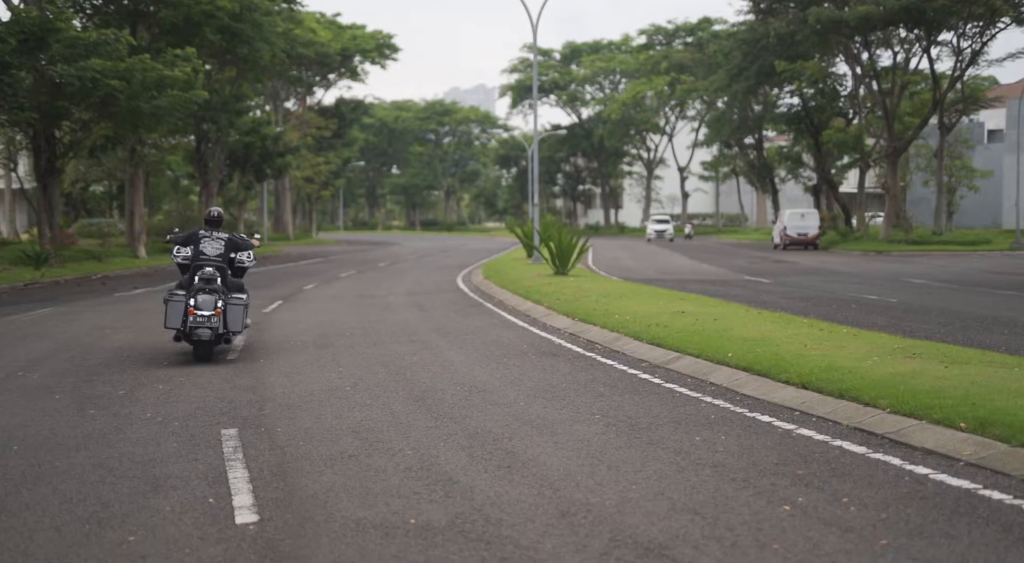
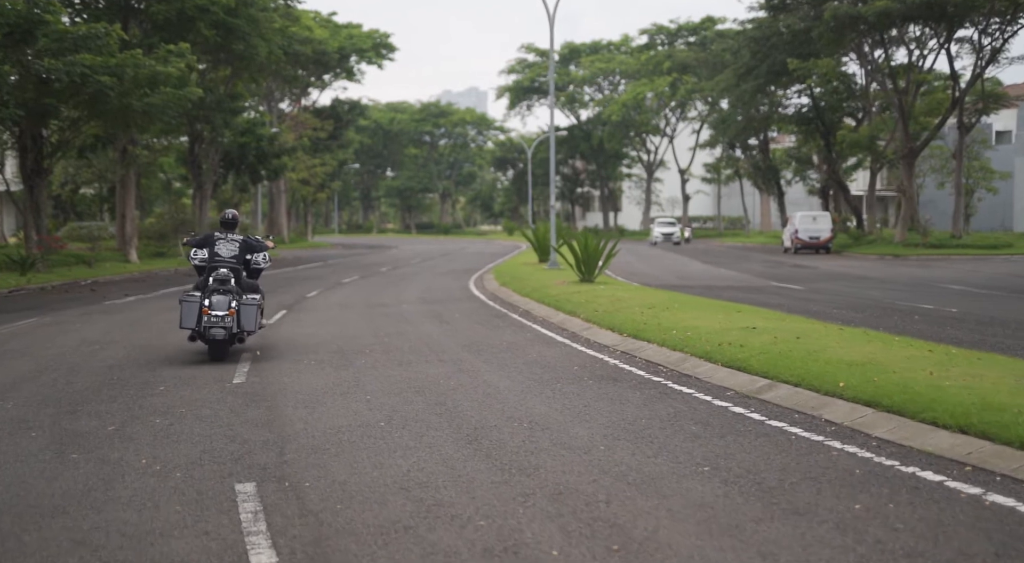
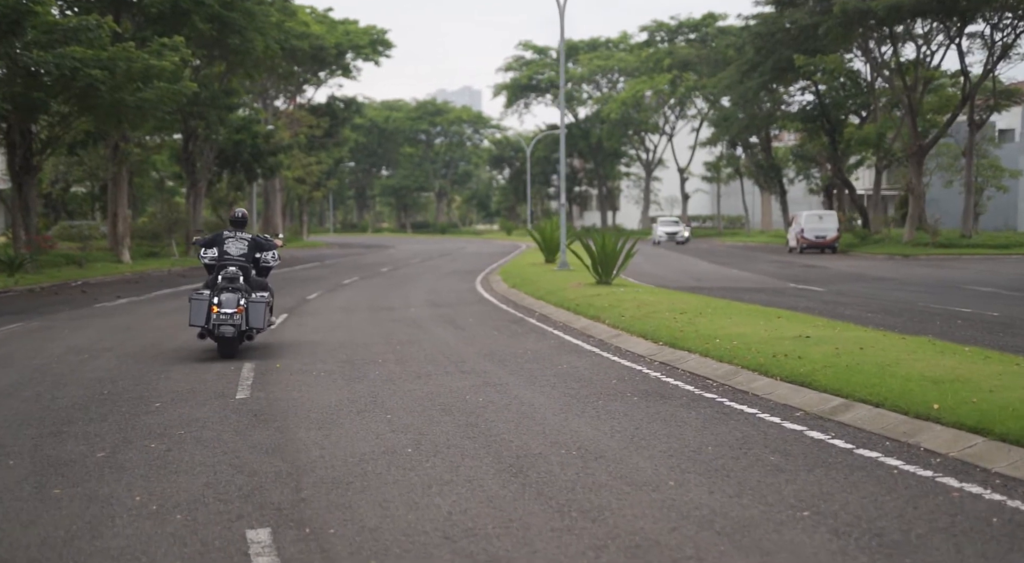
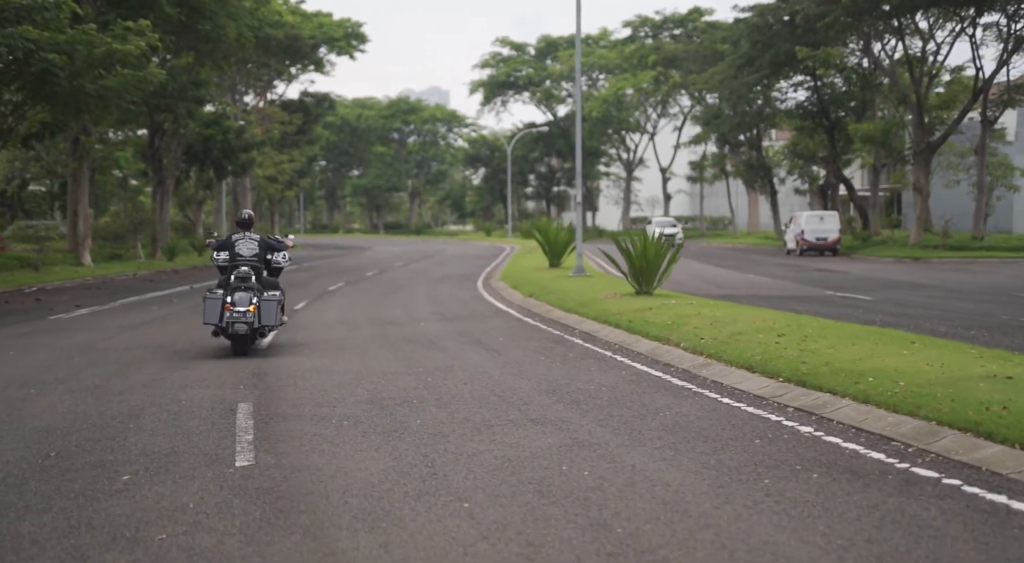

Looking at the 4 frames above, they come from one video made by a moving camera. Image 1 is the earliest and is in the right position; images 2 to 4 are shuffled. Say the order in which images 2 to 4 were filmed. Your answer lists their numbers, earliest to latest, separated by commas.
2, 3, 4
